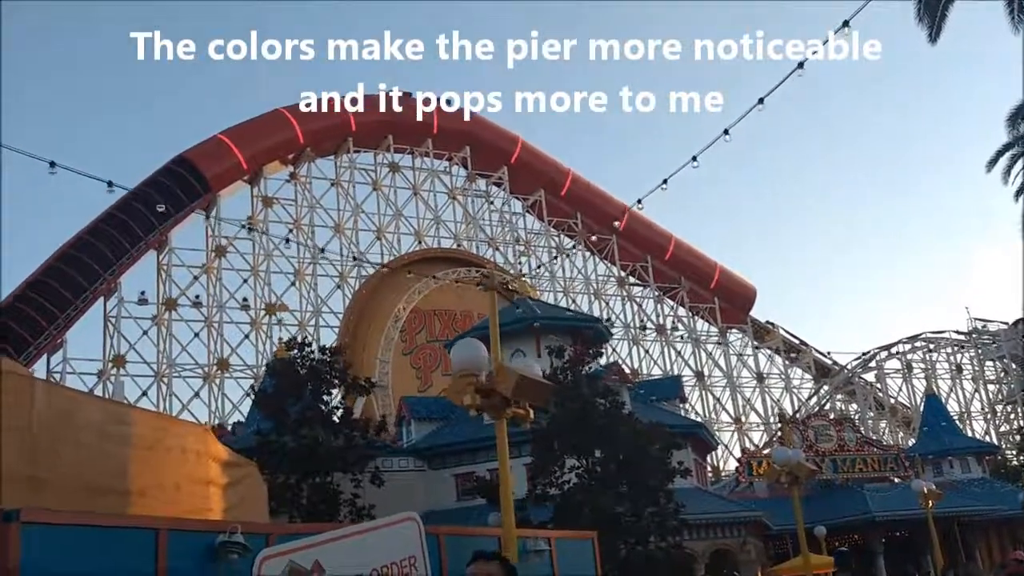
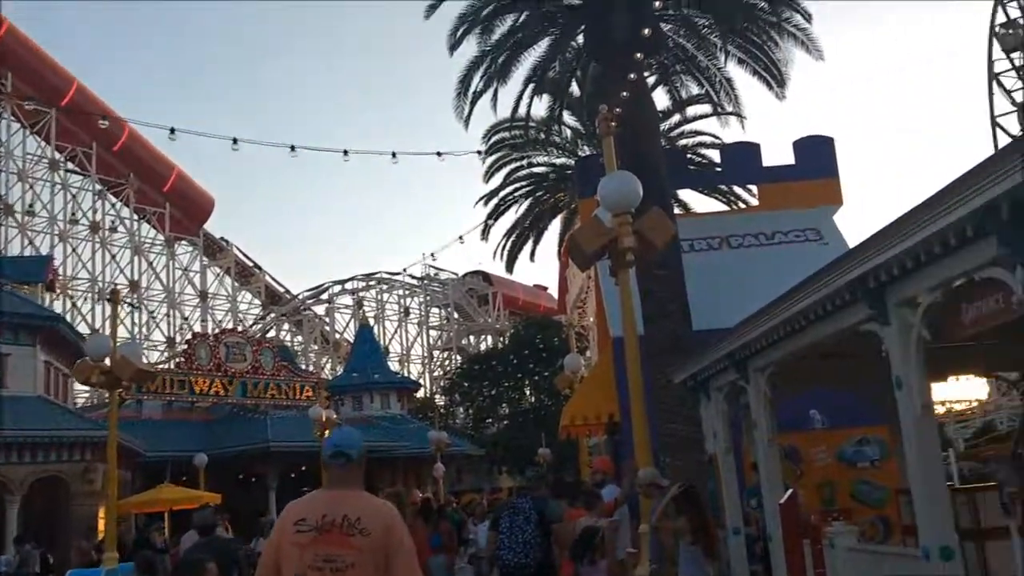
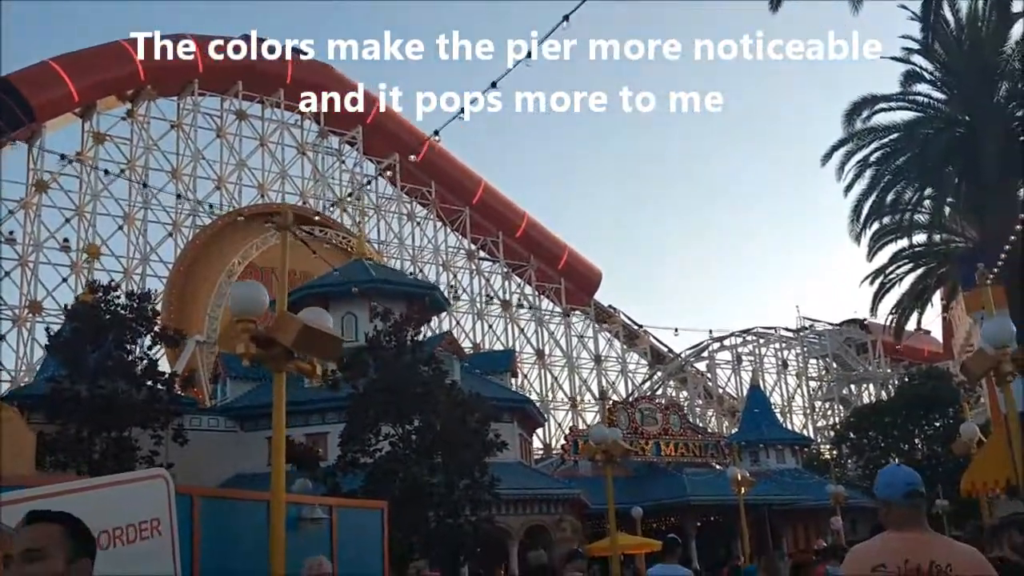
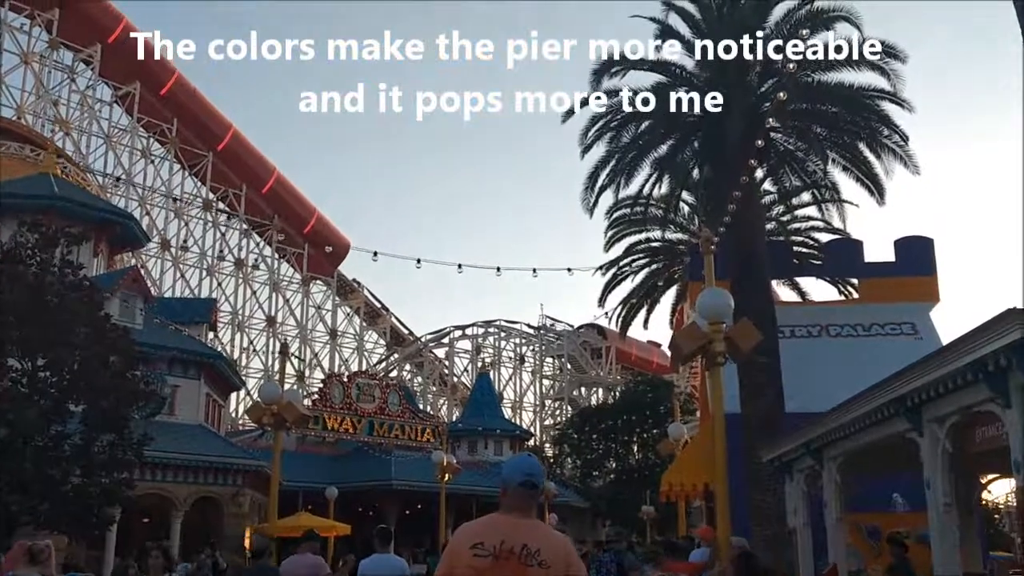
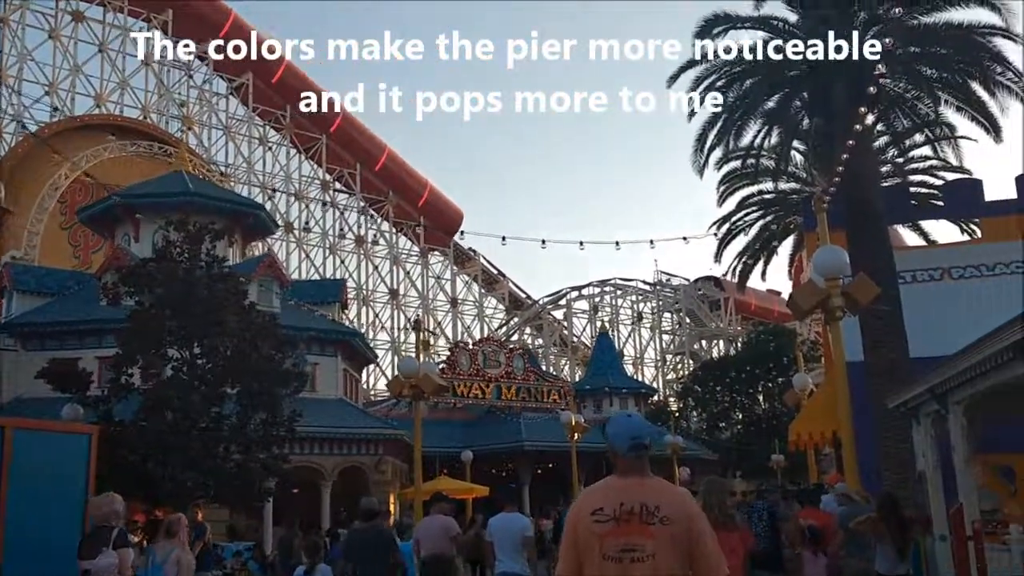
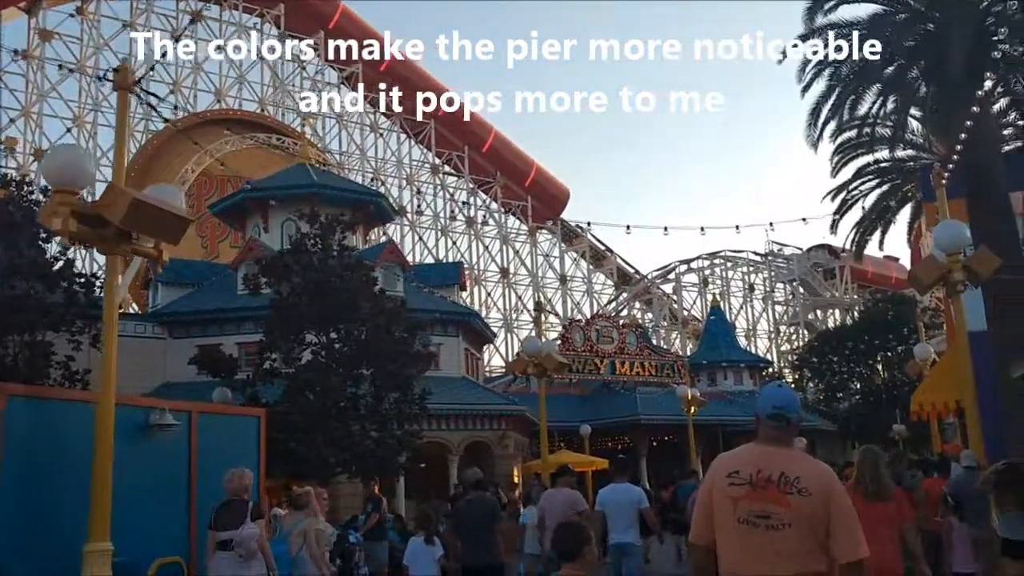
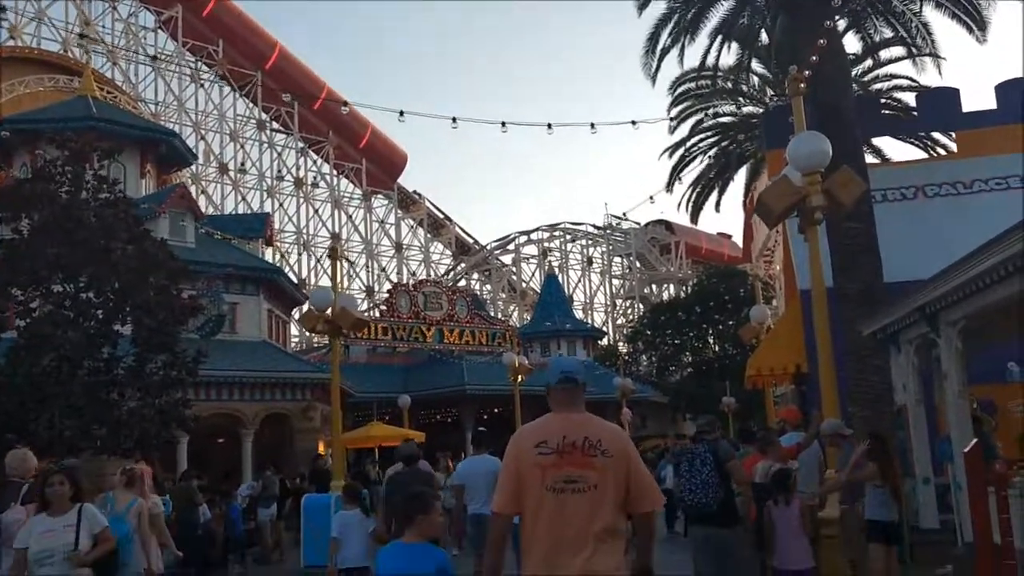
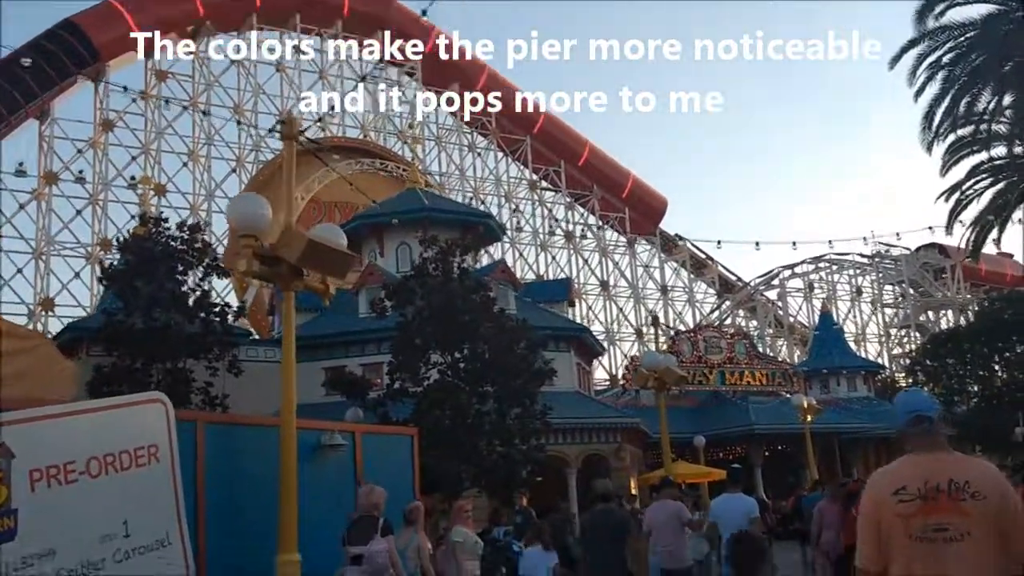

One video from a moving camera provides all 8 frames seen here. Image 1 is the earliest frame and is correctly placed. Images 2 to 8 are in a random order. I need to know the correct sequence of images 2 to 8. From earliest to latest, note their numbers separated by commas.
3, 8, 6, 5, 4, 7, 2
